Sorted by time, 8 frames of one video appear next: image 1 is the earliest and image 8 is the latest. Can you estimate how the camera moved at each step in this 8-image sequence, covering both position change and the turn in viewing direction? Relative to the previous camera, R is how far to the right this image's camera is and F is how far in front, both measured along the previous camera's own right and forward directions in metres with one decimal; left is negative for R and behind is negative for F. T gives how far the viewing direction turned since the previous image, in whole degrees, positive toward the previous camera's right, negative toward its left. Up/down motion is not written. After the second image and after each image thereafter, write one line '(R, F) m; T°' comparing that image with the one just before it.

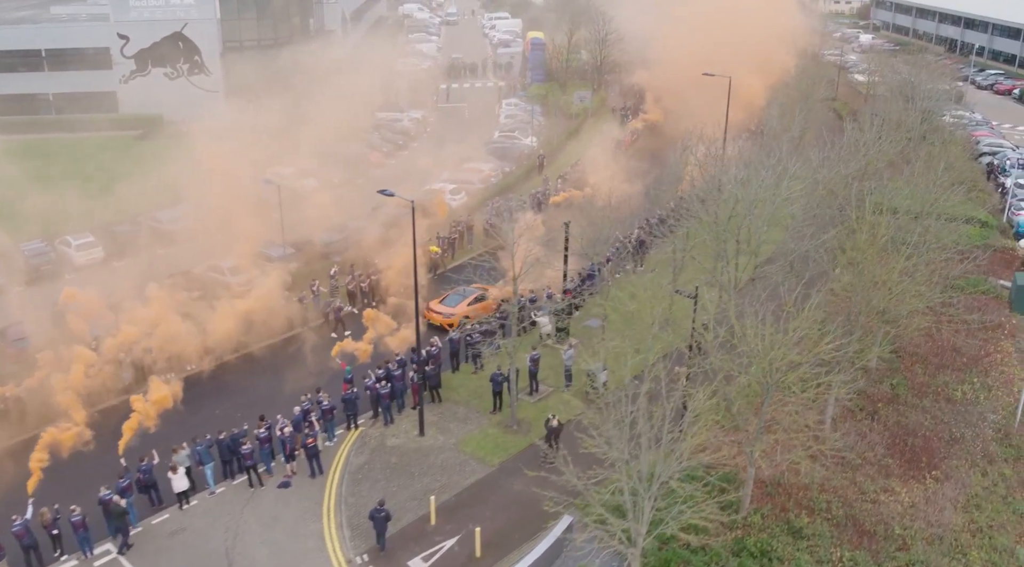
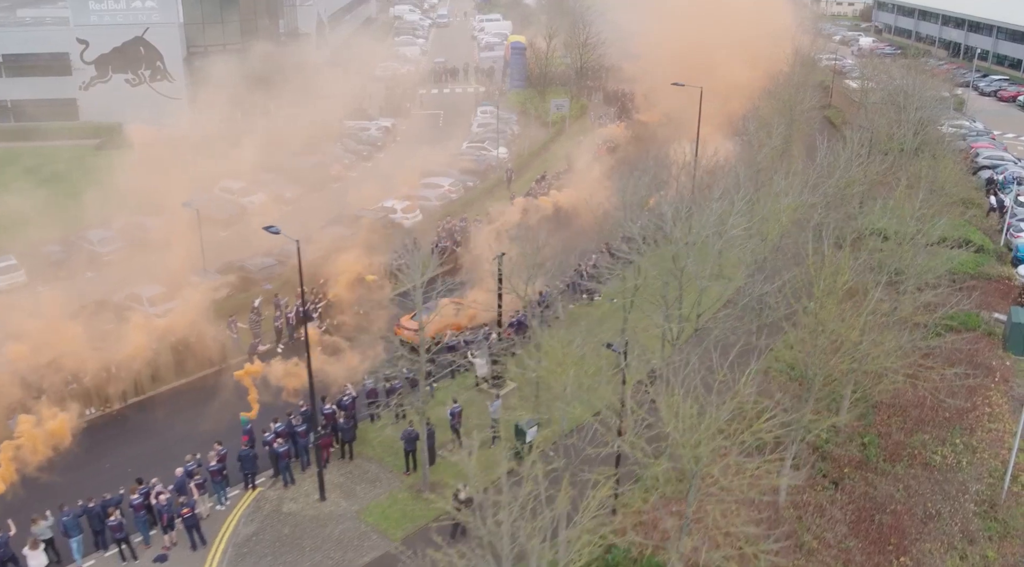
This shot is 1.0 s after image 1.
(+2.0, +3.1) m; -1°
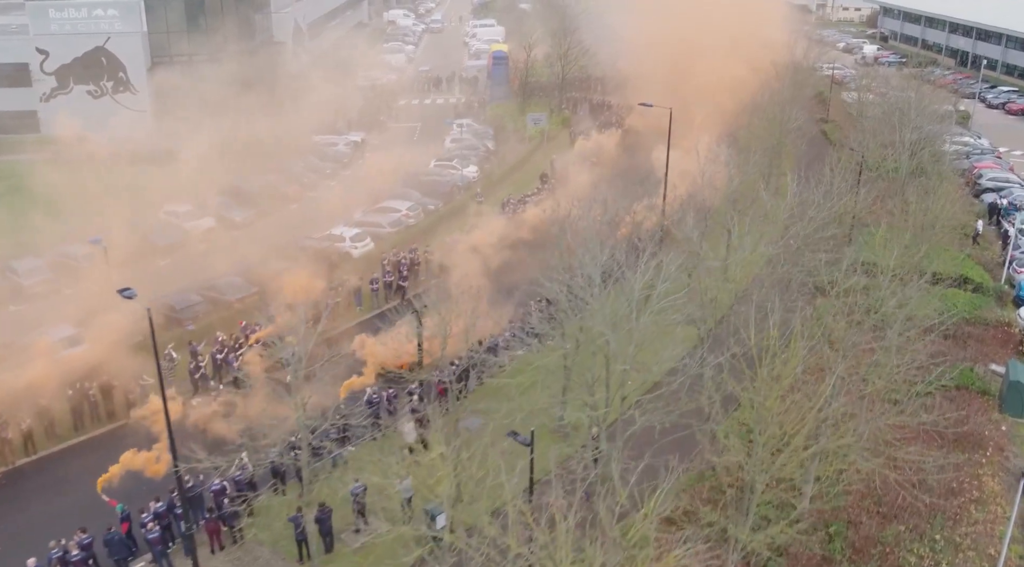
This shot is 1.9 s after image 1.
(+1.9, +3.0) m; -1°
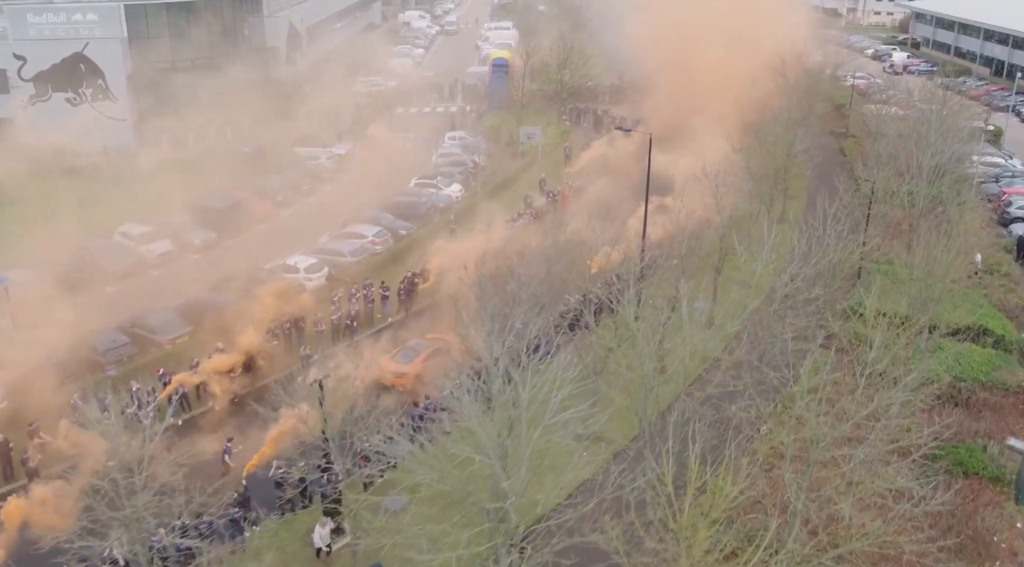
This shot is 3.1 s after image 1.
(+2.0, +3.4) m; -2°
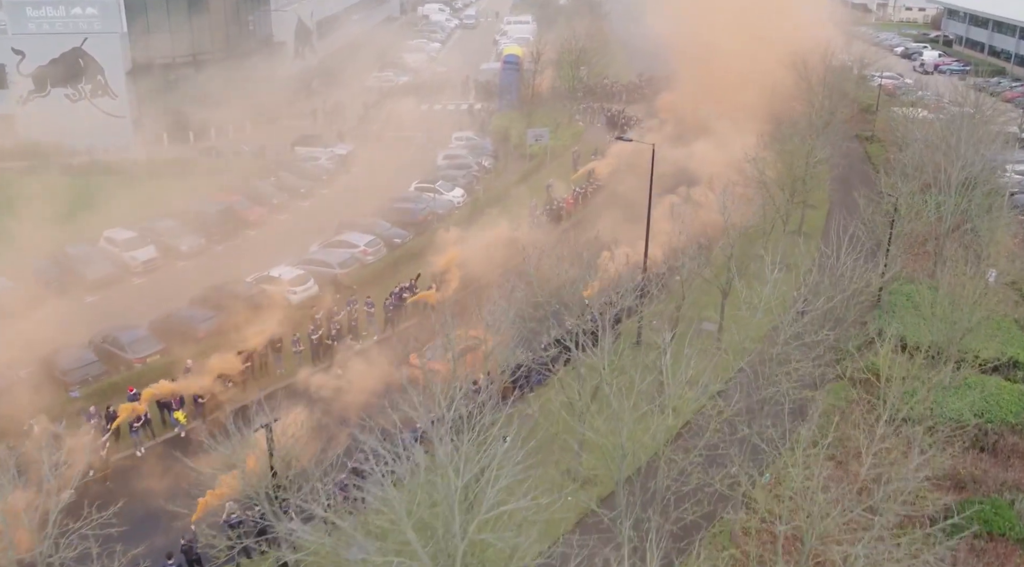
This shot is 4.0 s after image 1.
(+0.9, +1.9) m; -1°
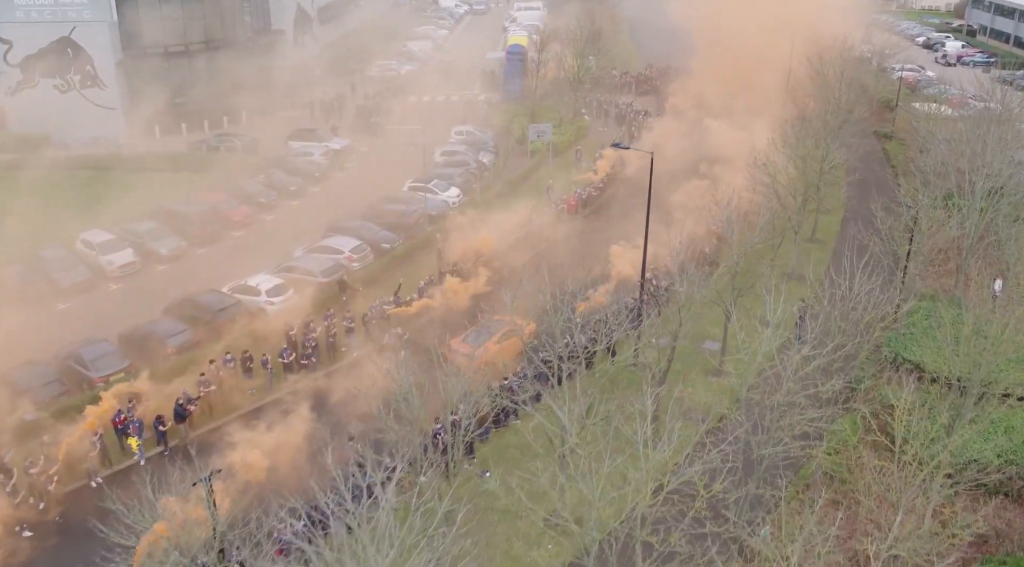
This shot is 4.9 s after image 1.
(+0.7, +1.9) m; -1°
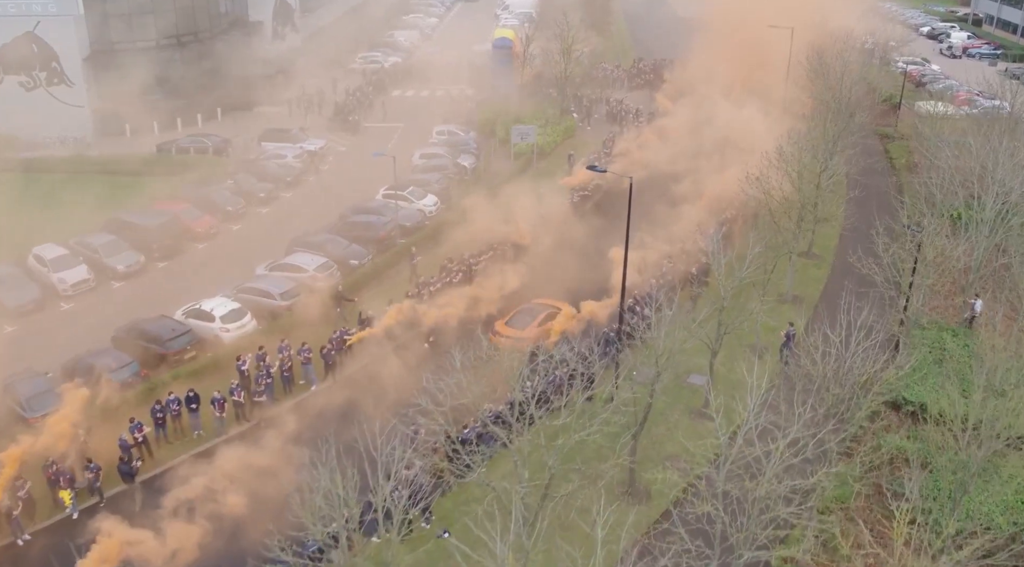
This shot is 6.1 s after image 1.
(+0.7, +2.0) m; 0°
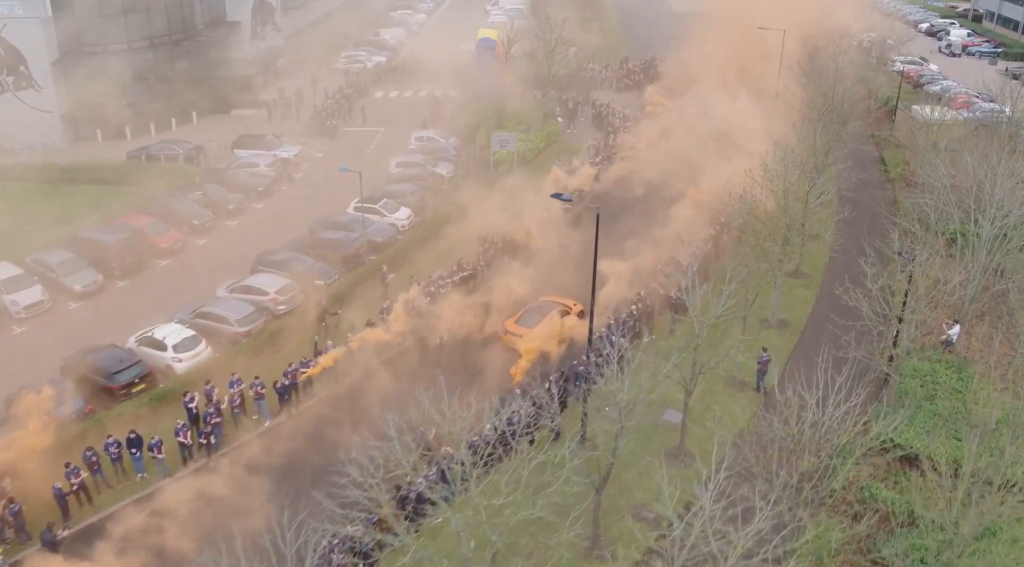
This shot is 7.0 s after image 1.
(+0.8, +1.5) m; 0°
